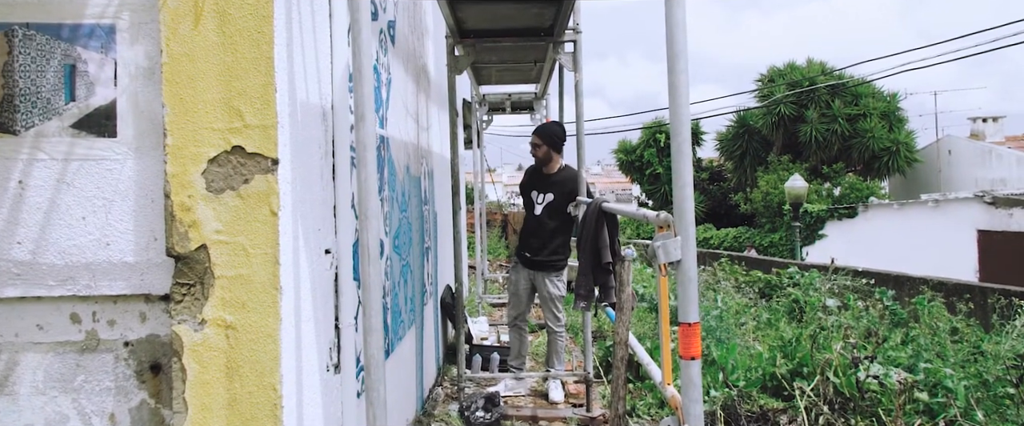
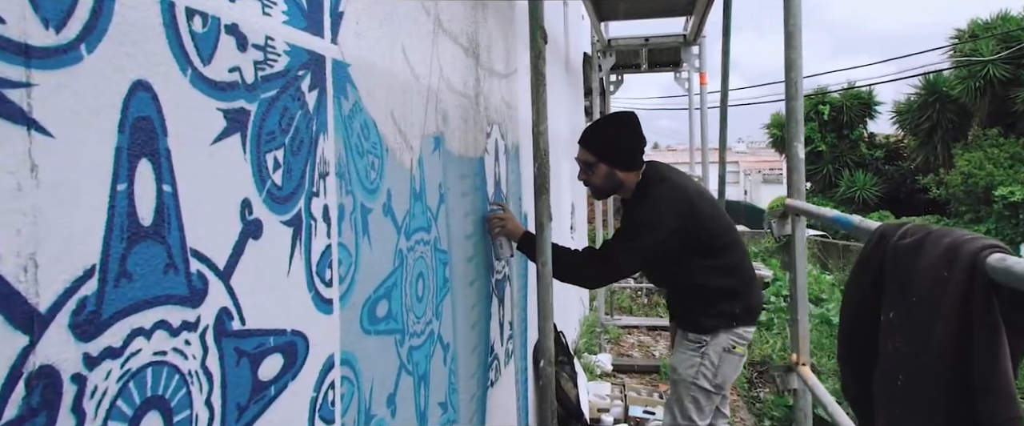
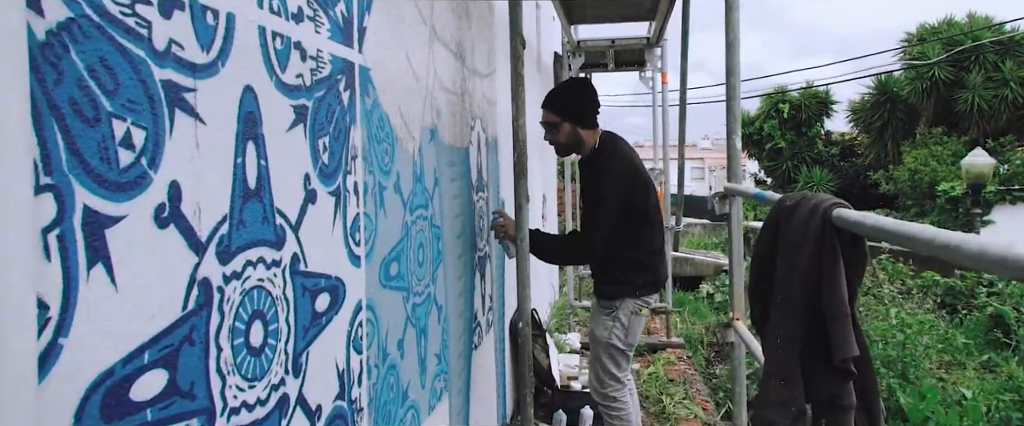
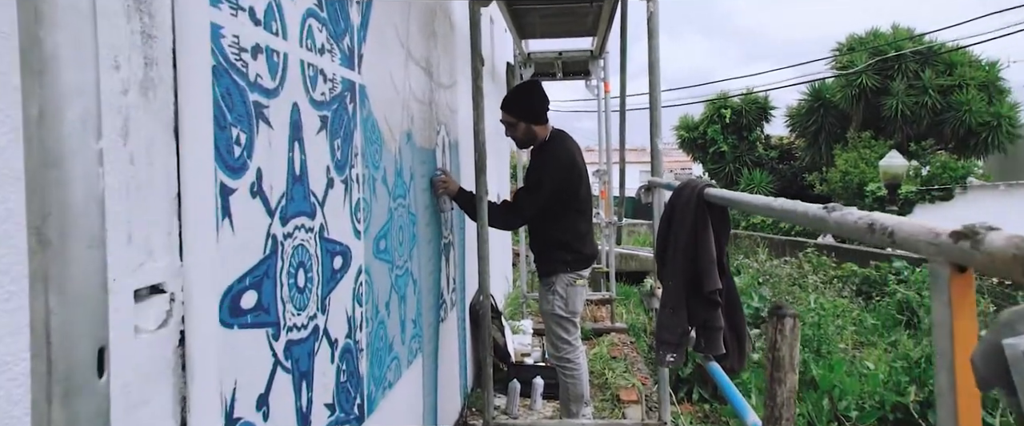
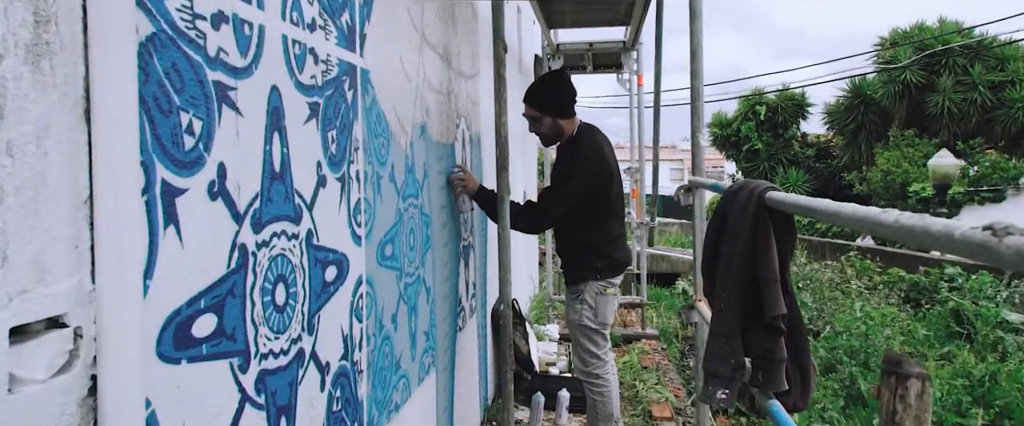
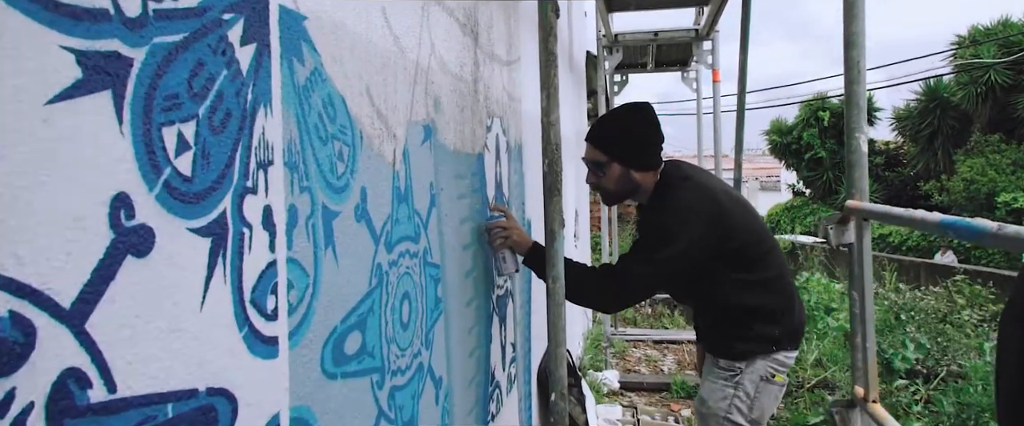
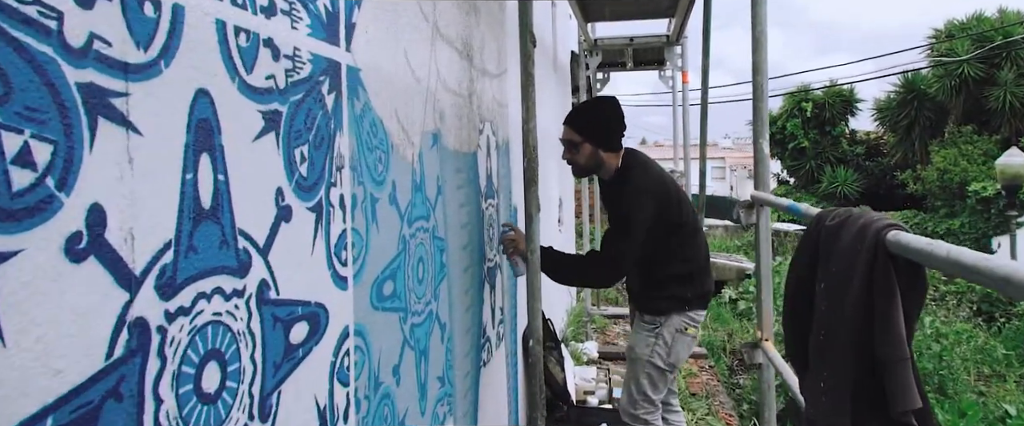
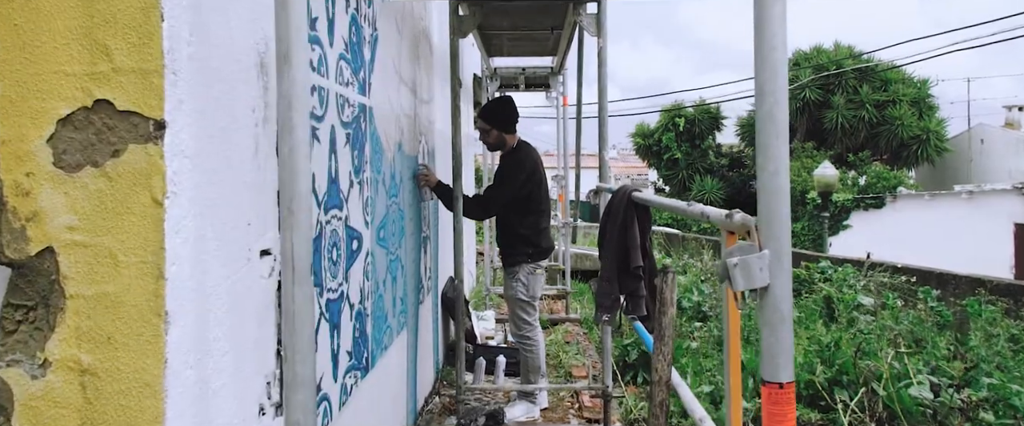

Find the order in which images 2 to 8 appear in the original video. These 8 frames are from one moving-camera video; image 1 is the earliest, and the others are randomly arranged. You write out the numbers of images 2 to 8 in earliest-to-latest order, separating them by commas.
8, 4, 5, 3, 7, 2, 6
